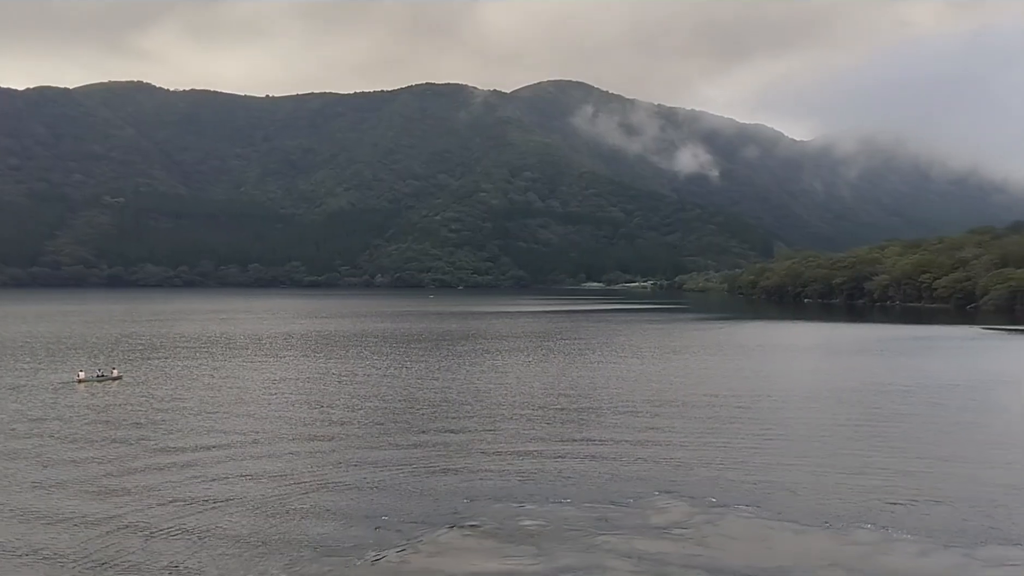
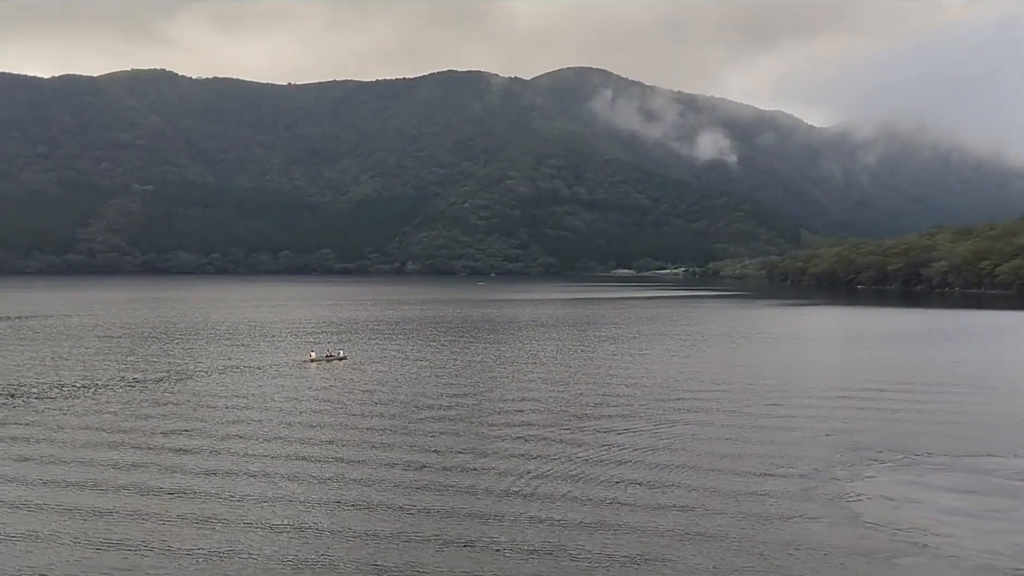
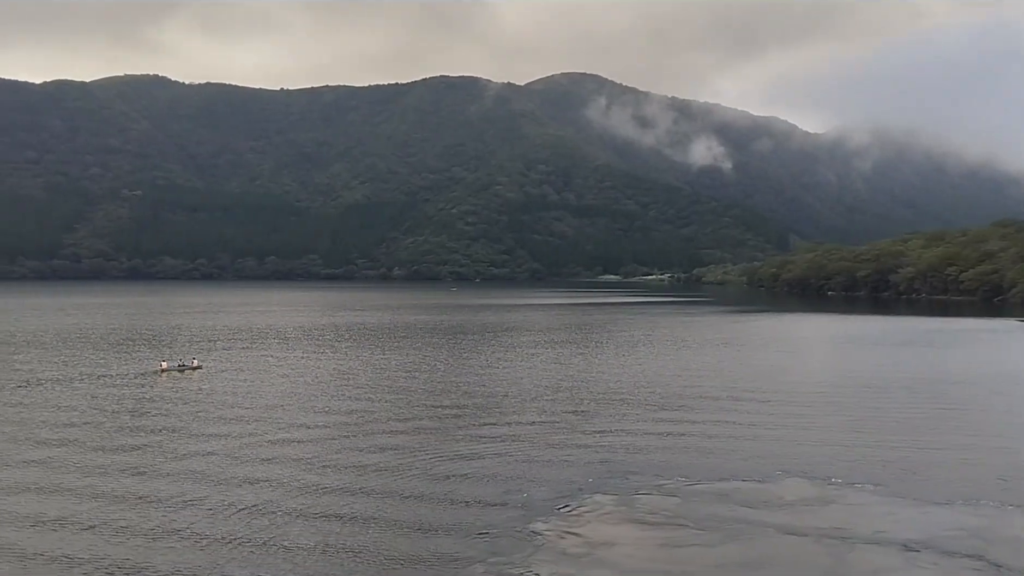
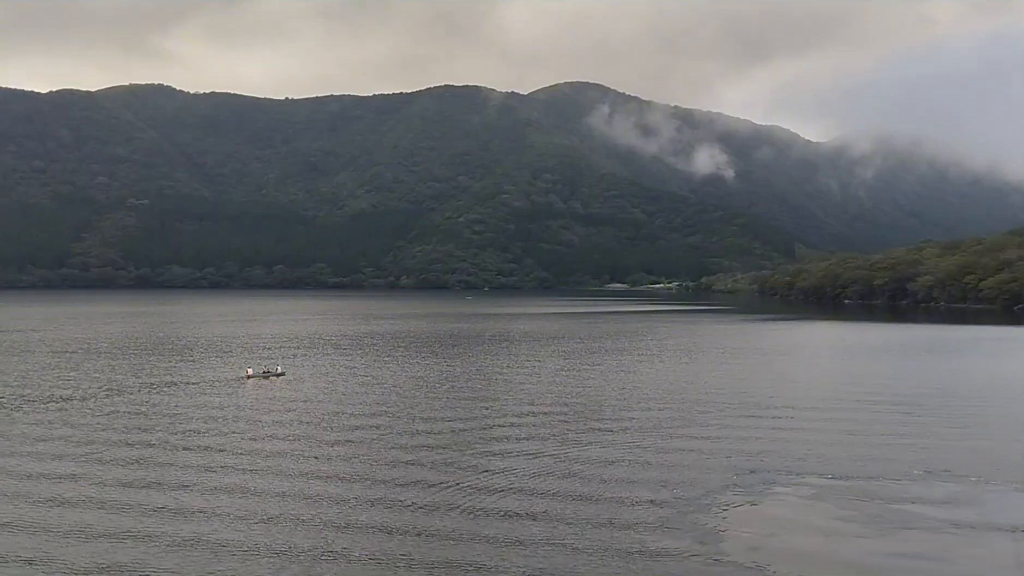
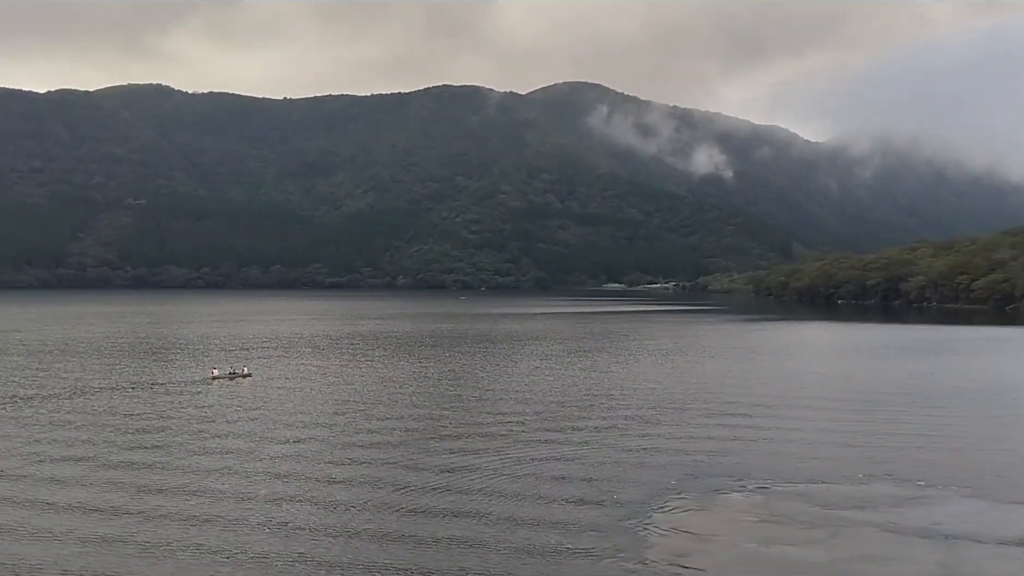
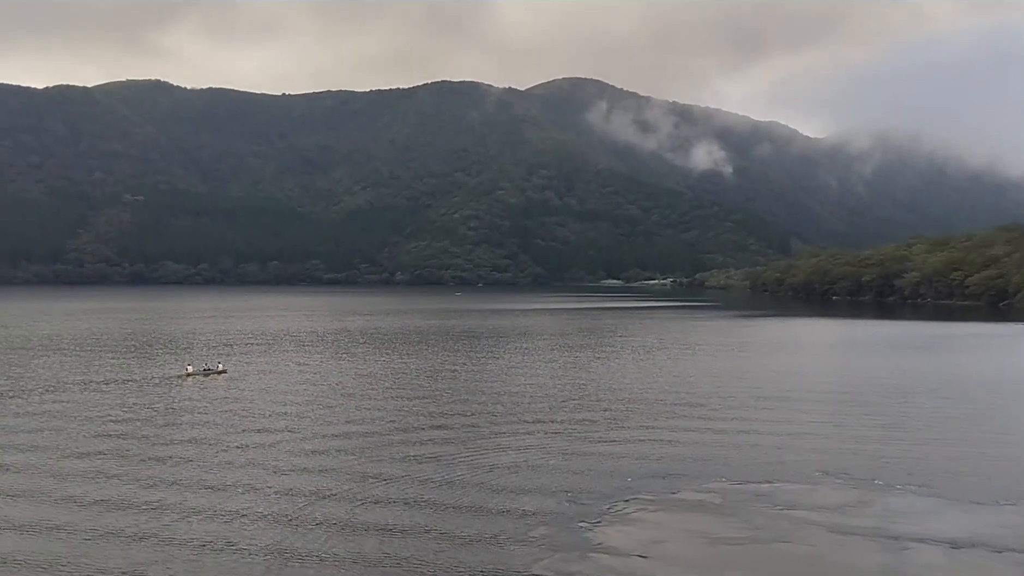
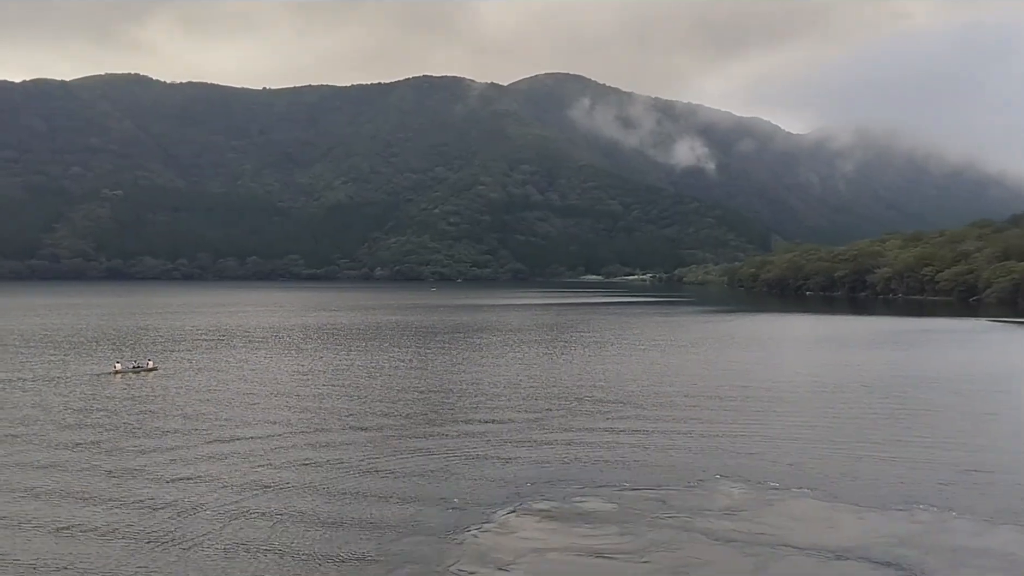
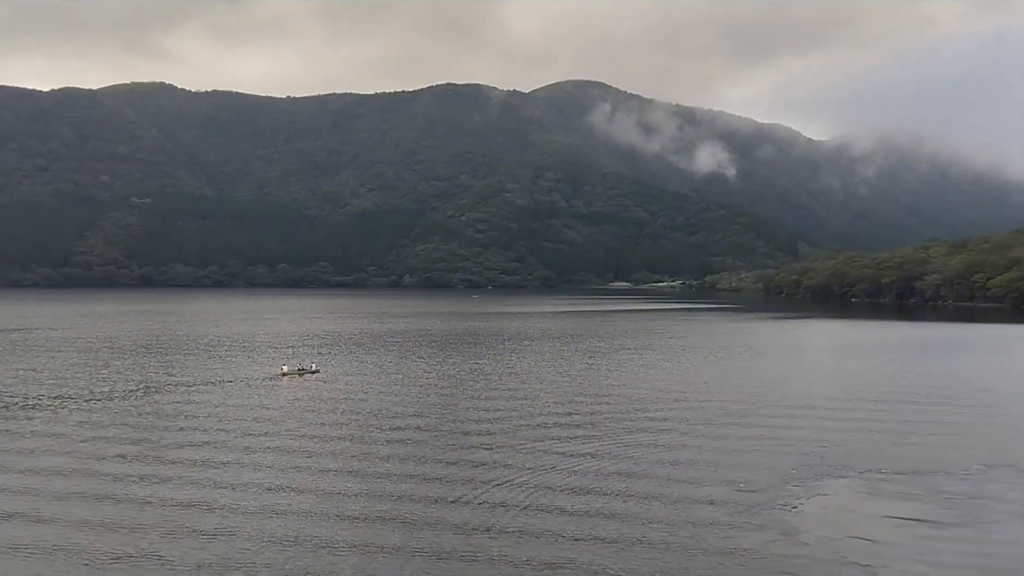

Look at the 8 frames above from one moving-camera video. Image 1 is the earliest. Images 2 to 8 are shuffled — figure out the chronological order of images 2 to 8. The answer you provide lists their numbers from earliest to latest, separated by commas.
7, 3, 6, 5, 4, 8, 2
